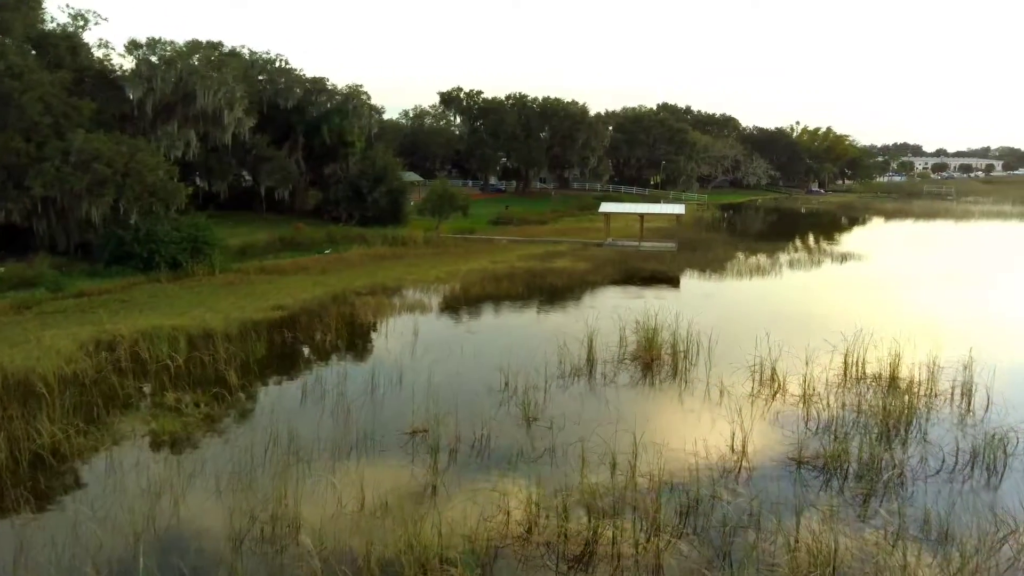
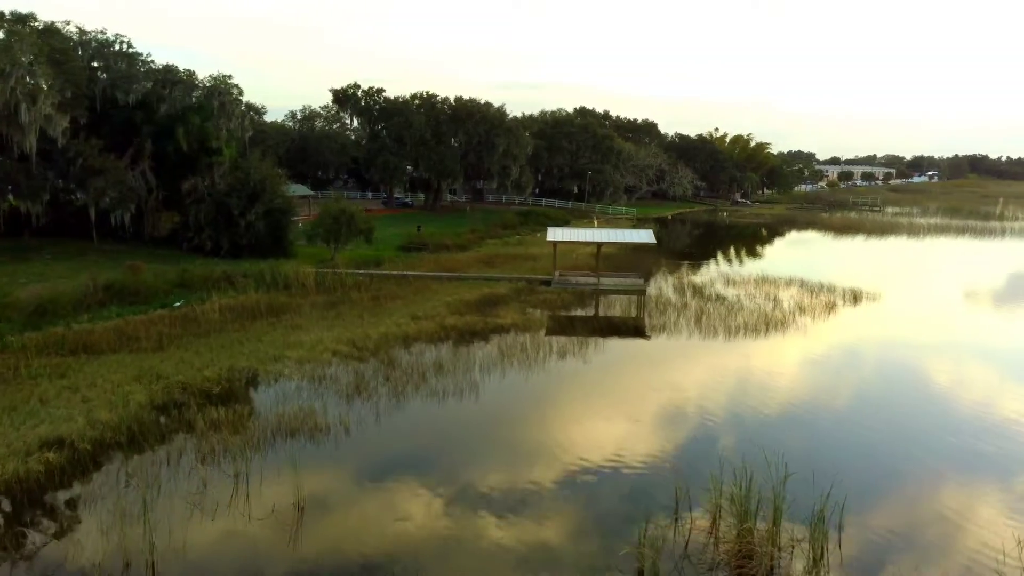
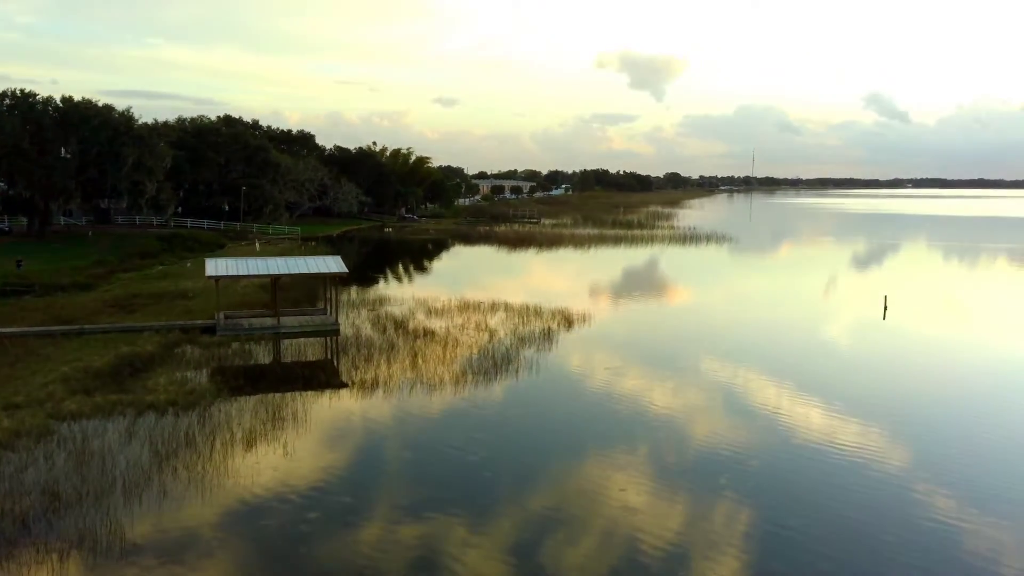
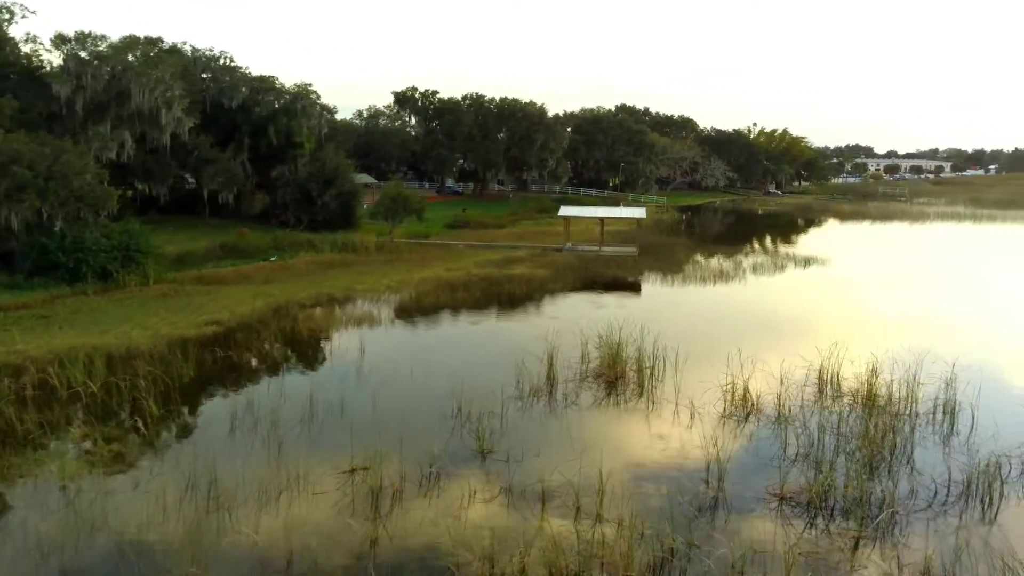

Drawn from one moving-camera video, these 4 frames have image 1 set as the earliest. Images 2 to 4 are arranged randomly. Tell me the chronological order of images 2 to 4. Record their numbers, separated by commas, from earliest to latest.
4, 2, 3
